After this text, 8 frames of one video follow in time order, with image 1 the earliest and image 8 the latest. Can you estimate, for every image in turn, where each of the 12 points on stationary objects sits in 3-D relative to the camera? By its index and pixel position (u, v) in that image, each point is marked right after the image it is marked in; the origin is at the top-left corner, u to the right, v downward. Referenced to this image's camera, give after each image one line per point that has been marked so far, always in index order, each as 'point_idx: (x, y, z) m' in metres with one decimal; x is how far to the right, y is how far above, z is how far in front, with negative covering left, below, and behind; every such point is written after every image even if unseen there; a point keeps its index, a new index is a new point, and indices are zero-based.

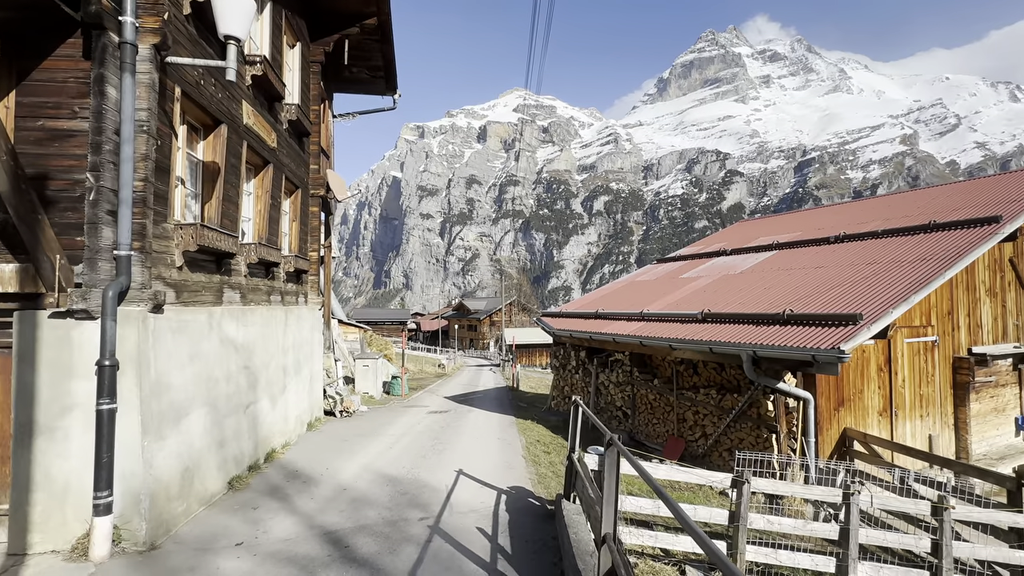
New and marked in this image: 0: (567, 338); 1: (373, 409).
0: (+1.4, -1.3, +12.9) m
1: (-4.1, -3.5, +14.6) m
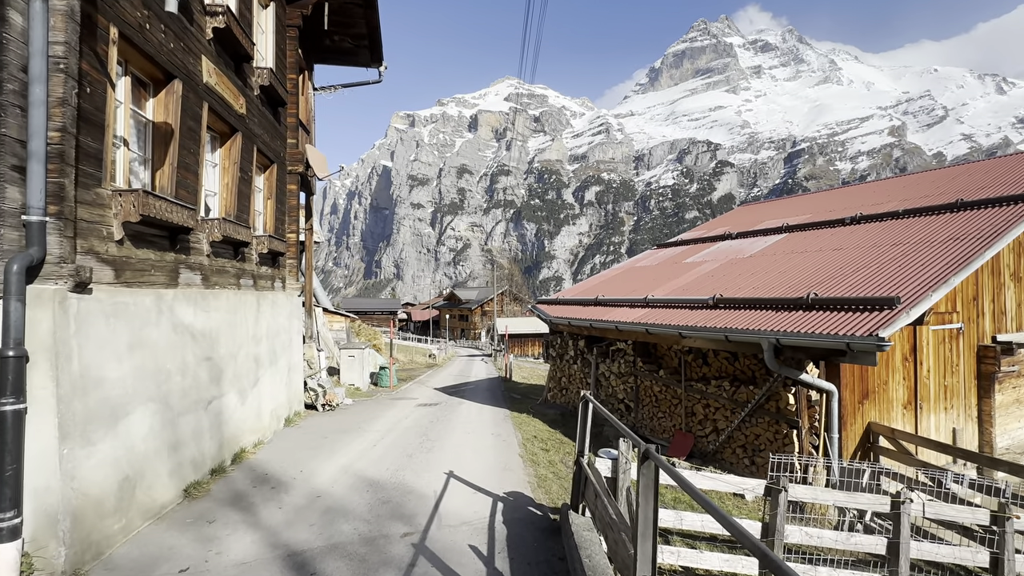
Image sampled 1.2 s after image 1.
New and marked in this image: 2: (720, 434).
0: (+1.3, -1.0, +12.1) m
1: (-4.3, -3.1, +13.7) m
2: (+3.5, -2.5, +8.3) m
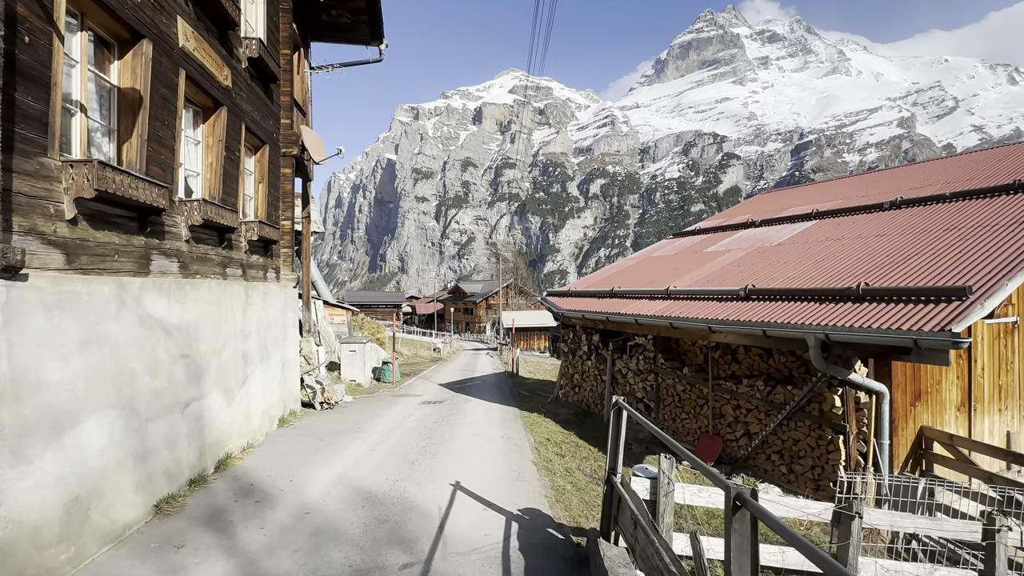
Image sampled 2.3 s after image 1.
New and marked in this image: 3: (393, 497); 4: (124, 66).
0: (+1.5, -0.7, +11.4) m
1: (-4.0, -2.9, +13.1) m
2: (+3.7, -2.3, +7.6) m
3: (-1.3, -2.3, +5.5) m
4: (-4.3, +2.4, +5.4) m
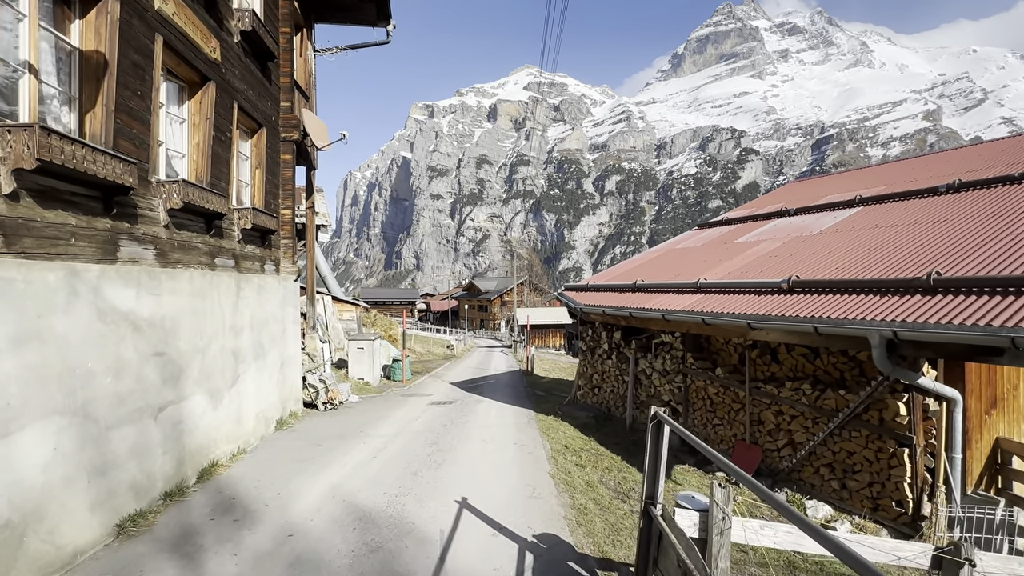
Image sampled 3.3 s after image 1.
0: (+1.8, -0.6, +10.6) m
1: (-3.7, -2.8, +12.5) m
2: (+3.9, -2.2, +6.7) m
3: (-1.2, -2.2, +4.8) m
4: (-4.1, +2.5, +4.8) m
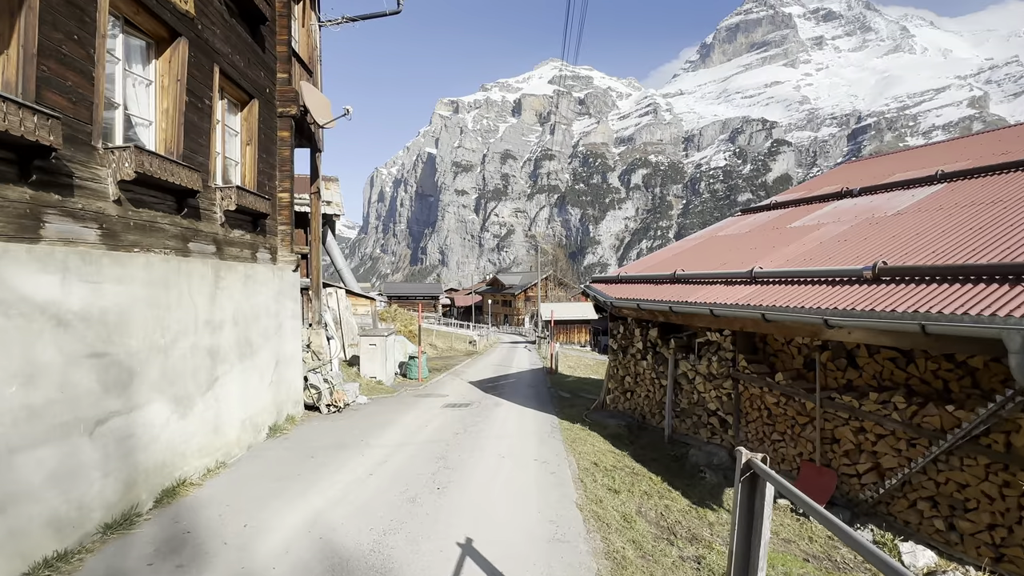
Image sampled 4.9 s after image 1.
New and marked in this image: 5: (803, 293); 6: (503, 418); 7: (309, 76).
0: (+2.2, -0.4, +9.4) m
1: (-3.2, -2.6, +11.5) m
2: (+4.1, -2.1, +5.4) m
3: (-1.1, -2.1, +3.8) m
4: (-4.0, +2.7, +3.9) m
5: (+3.6, -0.1, +6.2) m
6: (-0.2, -2.6, +9.8) m
7: (-4.2, +4.4, +10.3) m
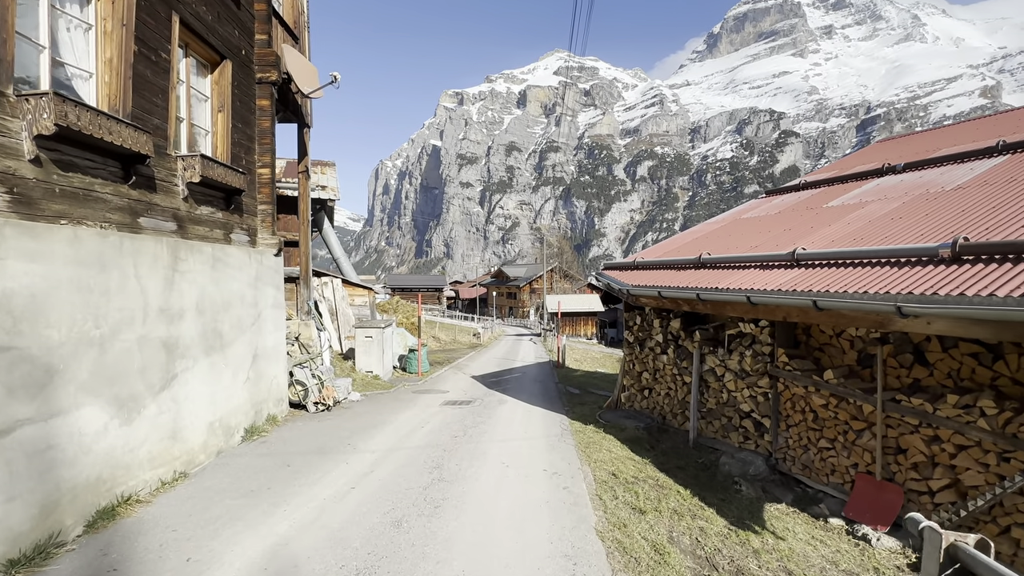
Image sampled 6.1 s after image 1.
0: (+2.3, -0.2, +8.4) m
1: (-3.1, -2.3, +10.7) m
2: (+4.1, -1.9, +4.5) m
3: (-1.0, -1.9, +2.9) m
4: (-4.0, +2.8, +2.9) m
5: (+3.7, +0.1, +5.2) m
6: (-0.1, -2.3, +9.0) m
7: (-4.1, +4.7, +9.4) m
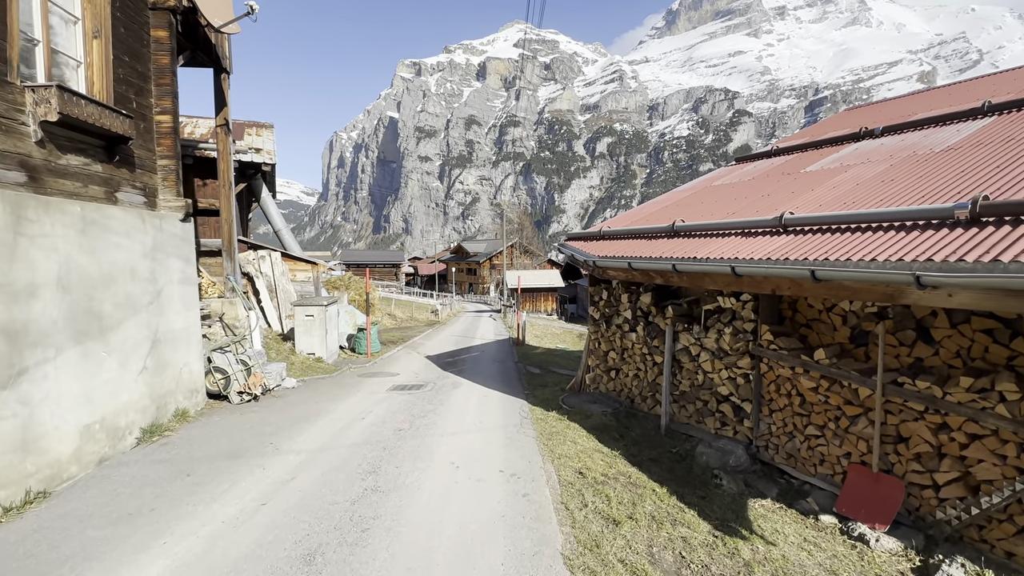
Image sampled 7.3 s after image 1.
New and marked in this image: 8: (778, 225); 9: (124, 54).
0: (+1.6, +0.2, +7.7) m
1: (-3.9, -1.8, +9.6) m
2: (+3.7, -1.6, +3.9) m
3: (-1.3, -1.8, +1.9) m
4: (-4.2, +3.0, +1.5) m
5: (+3.2, +0.4, +4.5) m
6: (-0.8, -1.9, +8.1) m
7: (-4.9, +5.1, +7.9) m
8: (+3.0, +0.7, +5.7) m
9: (-4.7, +2.9, +6.1) m
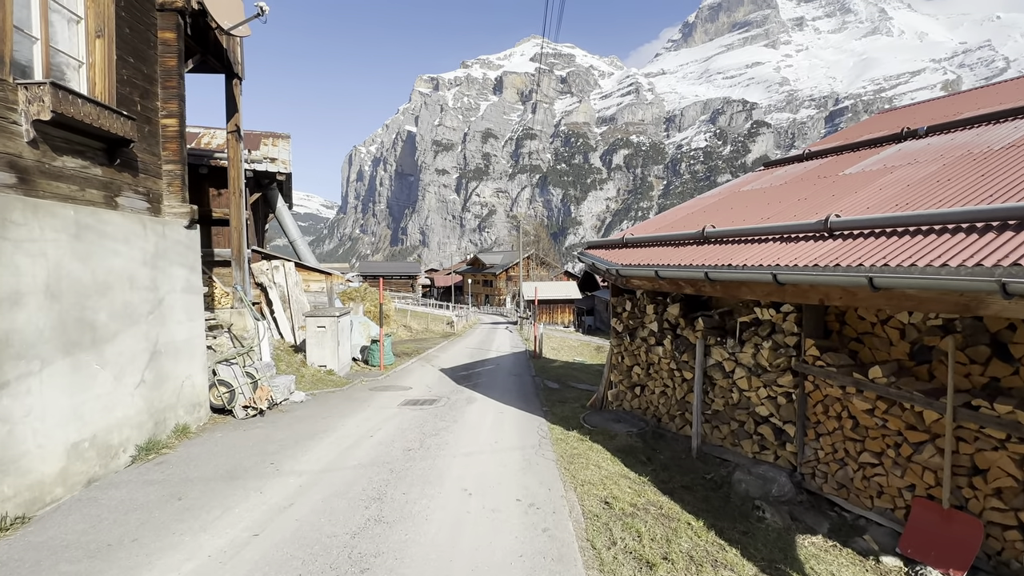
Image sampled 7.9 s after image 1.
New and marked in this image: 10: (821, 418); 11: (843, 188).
0: (+1.9, +0.1, +7.2) m
1: (-3.6, -2.0, +9.2) m
2: (+3.9, -1.7, +3.4) m
3: (-1.2, -1.8, +1.5) m
4: (-4.2, +3.0, +1.3) m
5: (+3.4, +0.3, +4.0) m
6: (-0.5, -2.0, +7.7) m
7: (-4.6, +4.9, +7.7) m
8: (+3.2, +0.6, +5.2) m
9: (-4.5, +2.8, +5.9) m
10: (+3.2, -1.3, +5.0) m
11: (+4.5, +1.4, +6.7) m
